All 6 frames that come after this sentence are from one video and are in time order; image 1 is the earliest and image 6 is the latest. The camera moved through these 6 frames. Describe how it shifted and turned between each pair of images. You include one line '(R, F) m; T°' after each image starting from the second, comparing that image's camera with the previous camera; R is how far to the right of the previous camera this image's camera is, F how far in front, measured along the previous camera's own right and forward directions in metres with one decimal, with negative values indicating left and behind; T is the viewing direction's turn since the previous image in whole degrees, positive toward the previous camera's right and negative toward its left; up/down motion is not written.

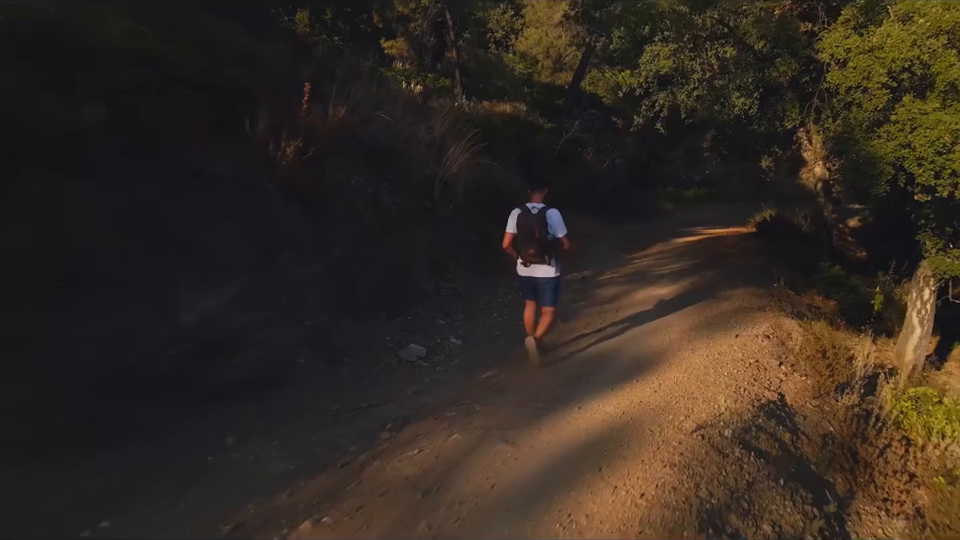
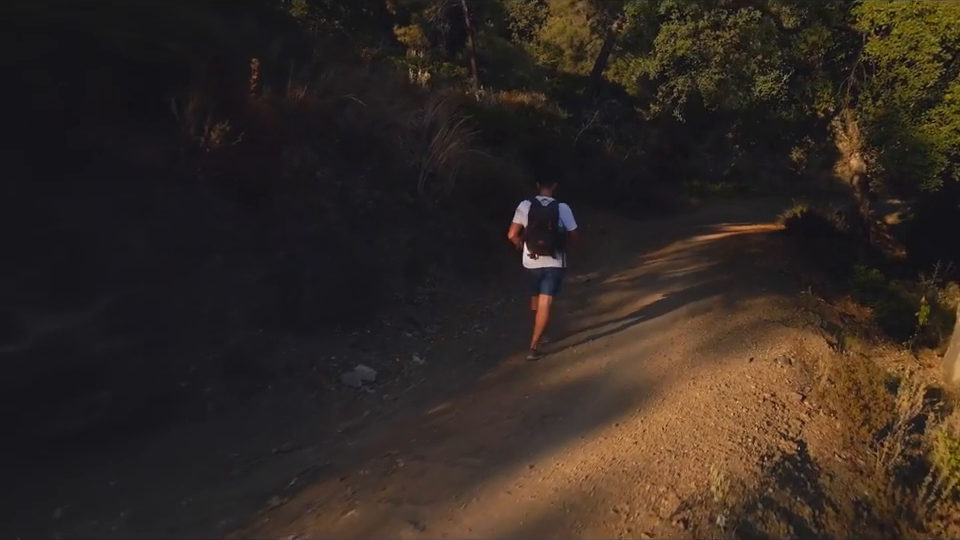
(+0.7, +1.4) m; -2°
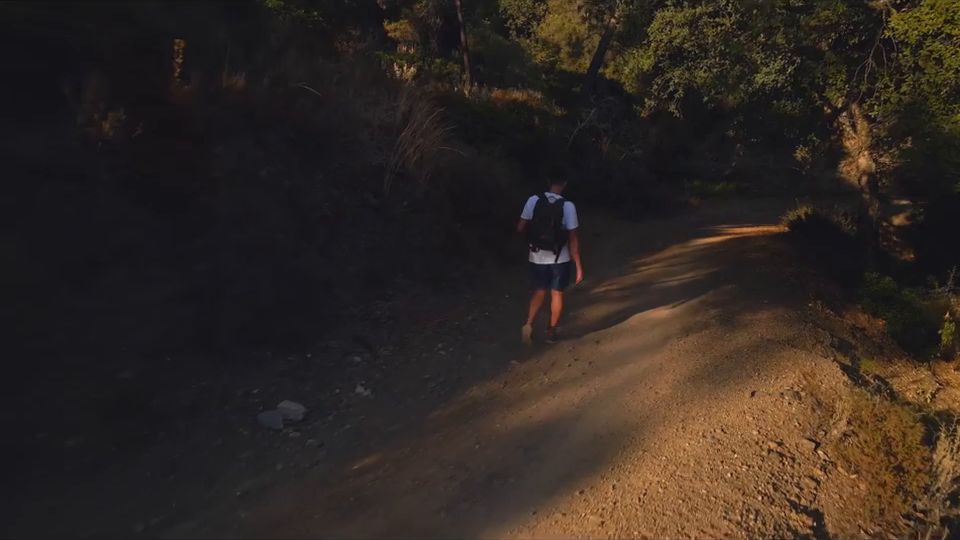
(+0.5, +1.2) m; 0°
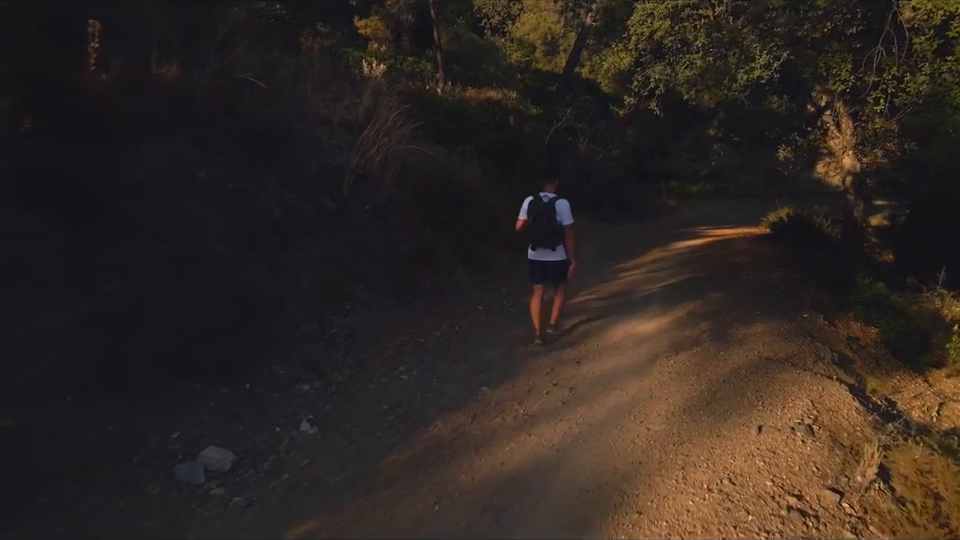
(+0.1, +0.9) m; +2°
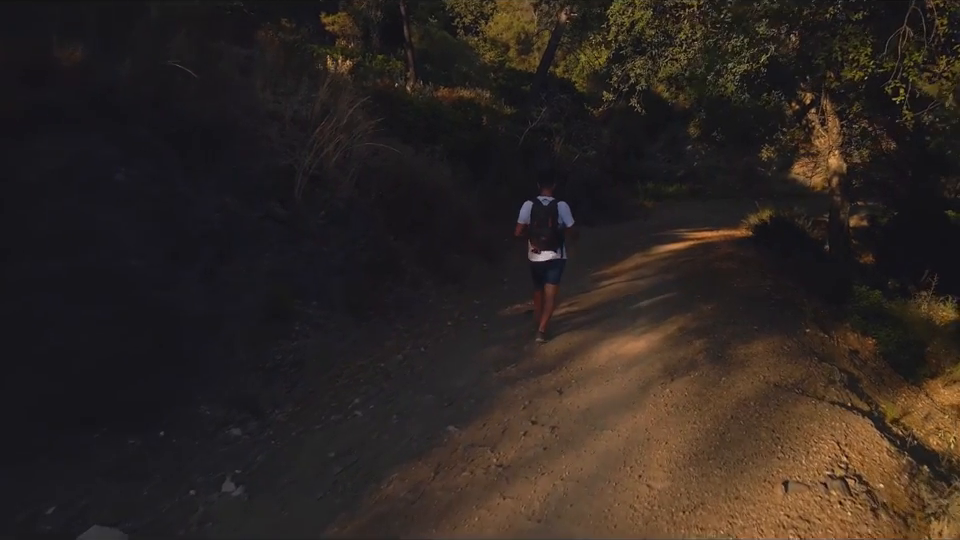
(+0.1, +1.1) m; +2°
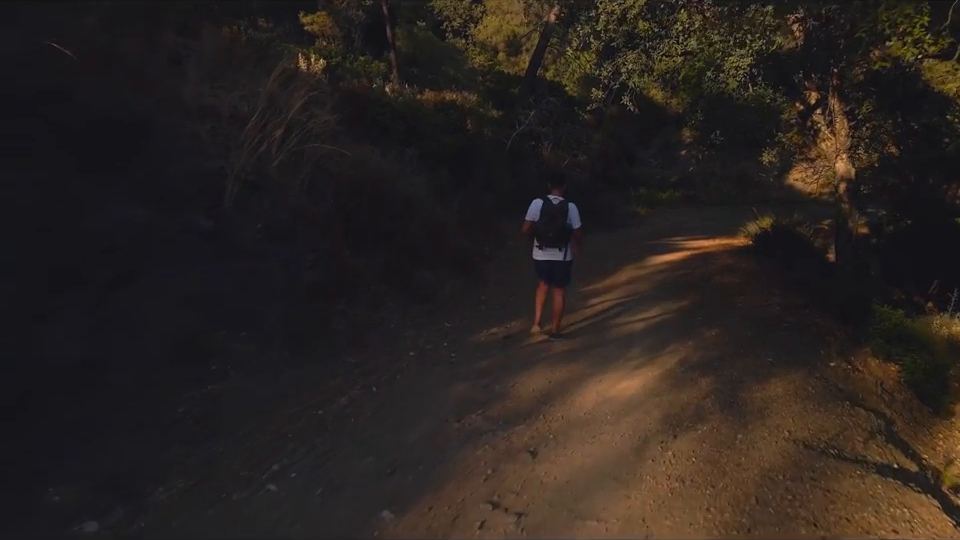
(+0.3, +1.4) m; +1°
